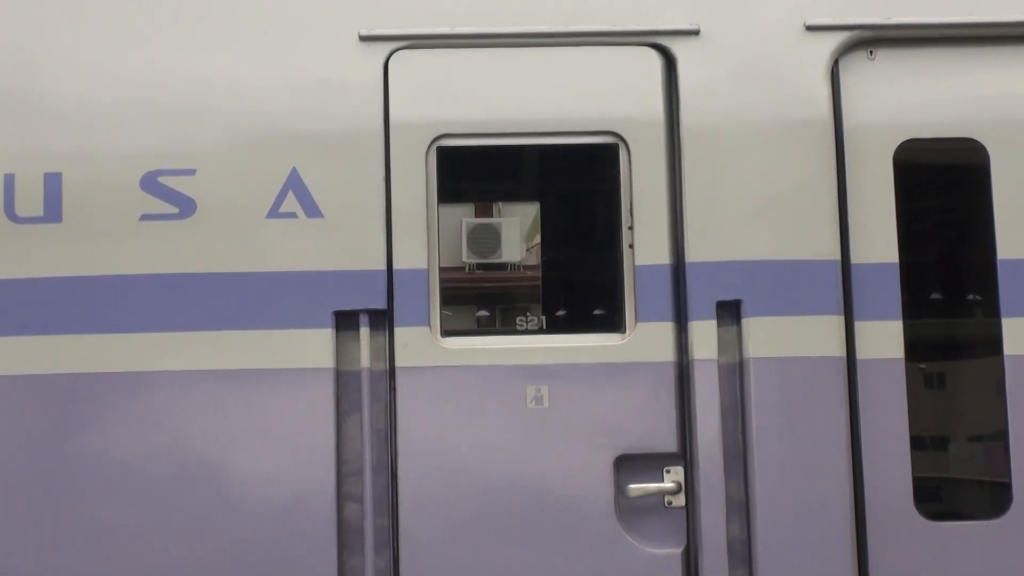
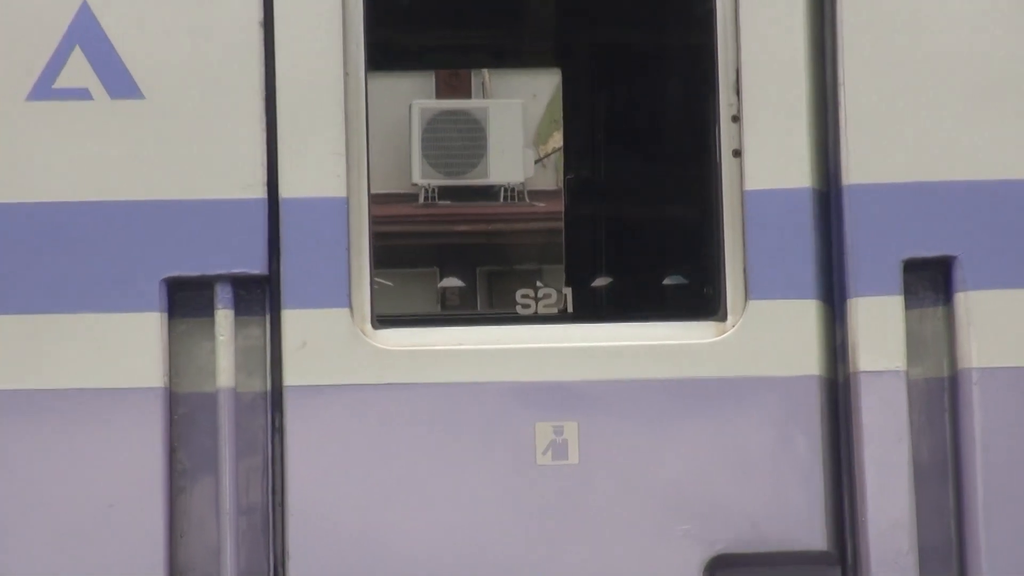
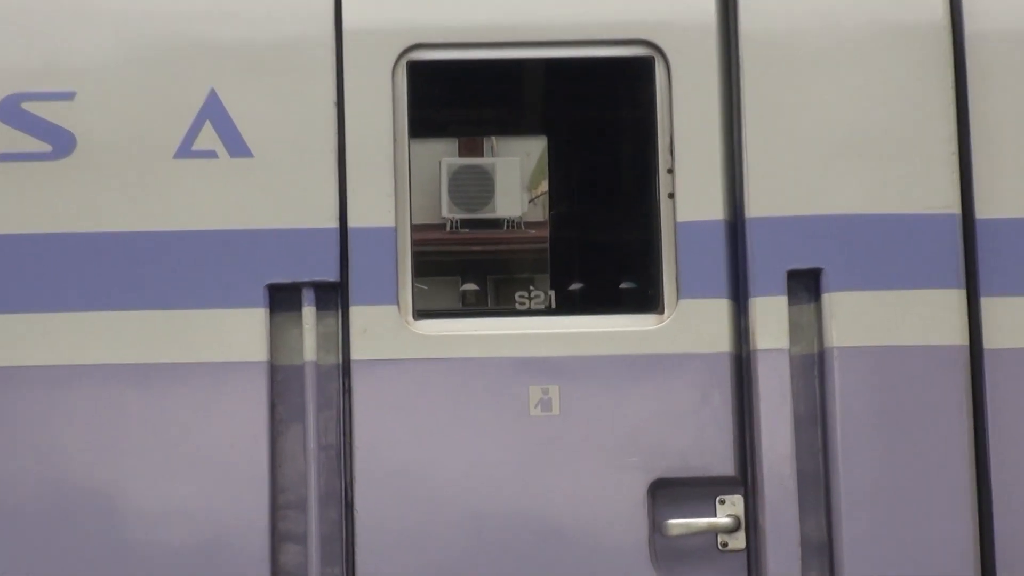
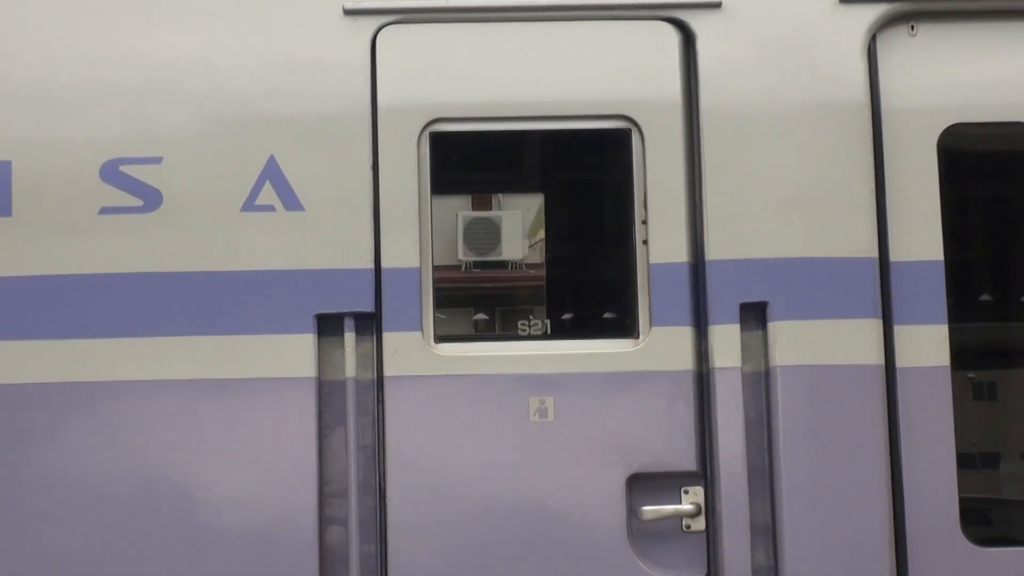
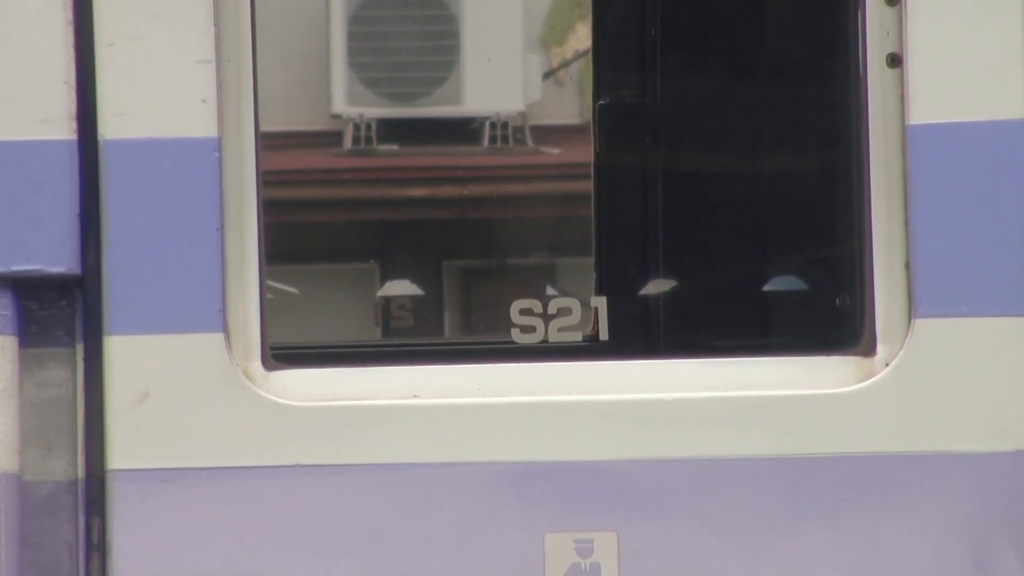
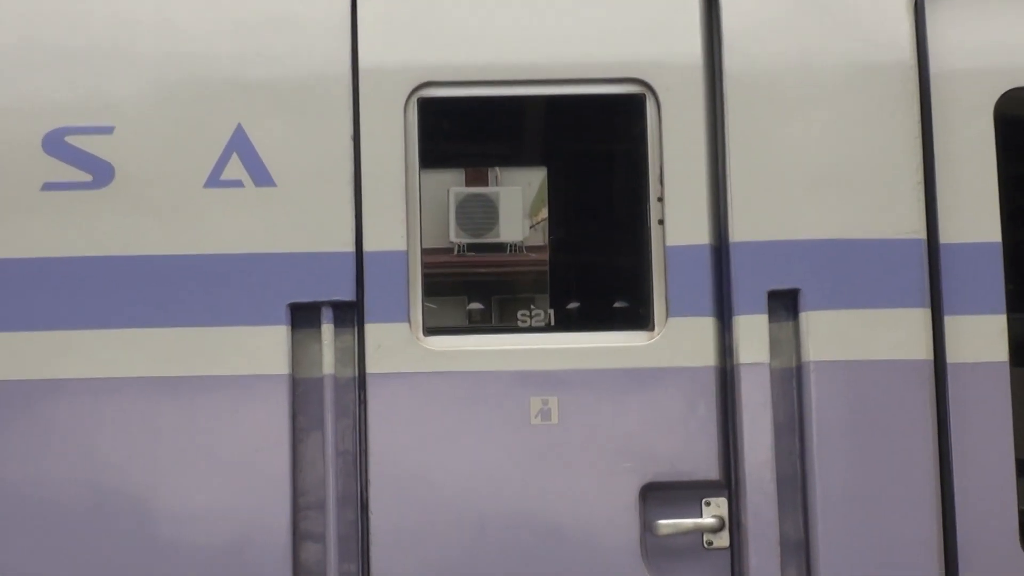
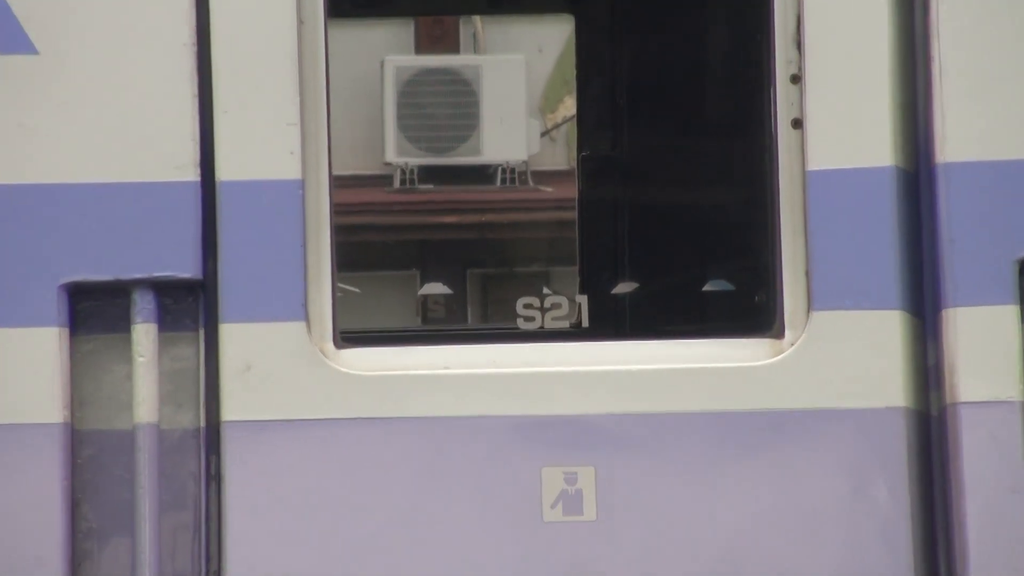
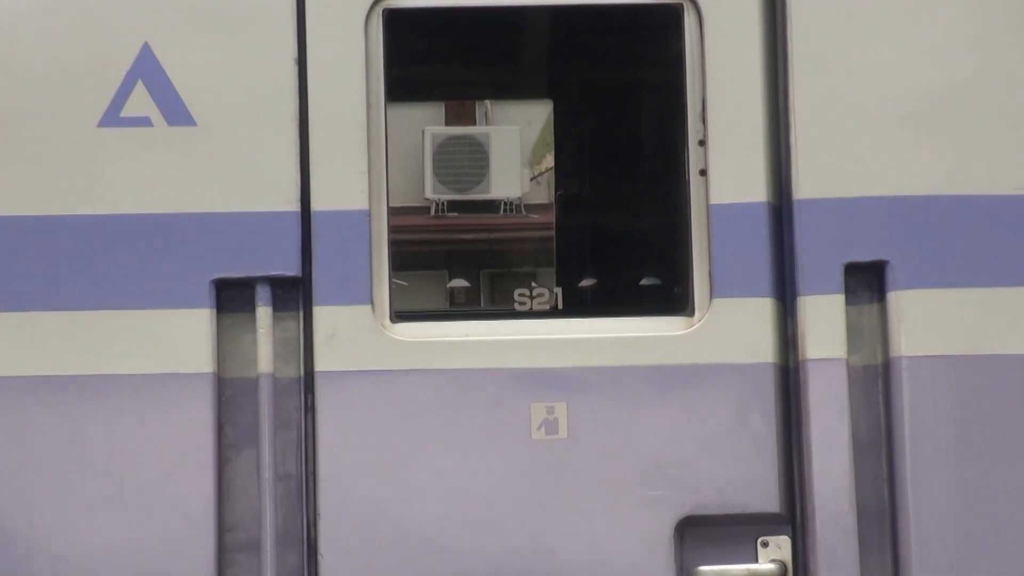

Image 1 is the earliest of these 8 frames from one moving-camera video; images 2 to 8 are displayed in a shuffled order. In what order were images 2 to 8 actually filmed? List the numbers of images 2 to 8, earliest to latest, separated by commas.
4, 6, 3, 8, 2, 7, 5
